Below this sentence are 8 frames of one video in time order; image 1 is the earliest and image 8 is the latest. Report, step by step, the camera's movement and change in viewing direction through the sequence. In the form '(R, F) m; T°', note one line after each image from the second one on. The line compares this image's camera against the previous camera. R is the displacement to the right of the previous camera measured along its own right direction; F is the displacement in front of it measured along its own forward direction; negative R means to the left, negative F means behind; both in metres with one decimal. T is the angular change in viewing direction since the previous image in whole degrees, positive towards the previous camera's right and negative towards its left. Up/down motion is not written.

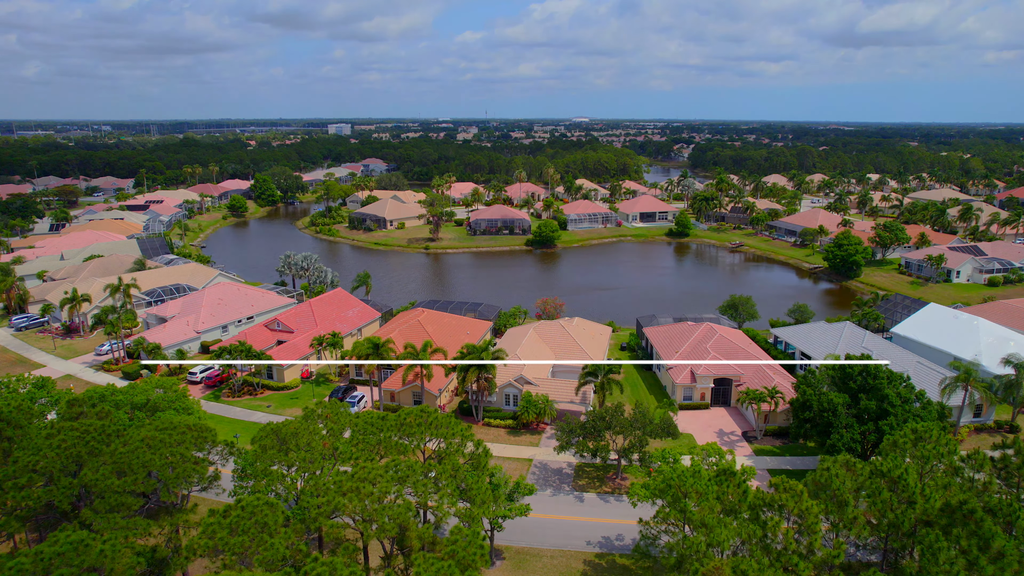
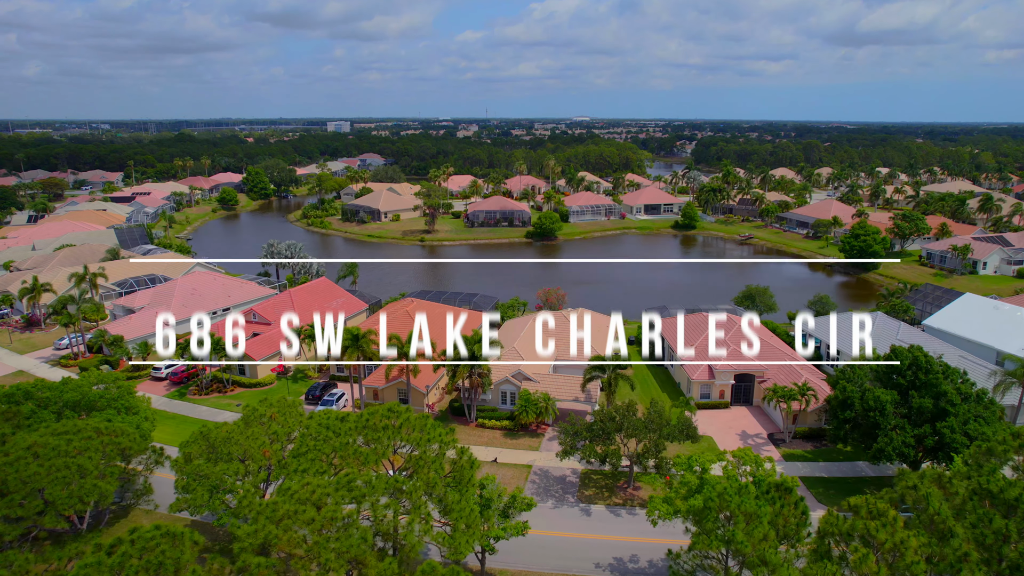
(+0.2, +5.1) m; 0°
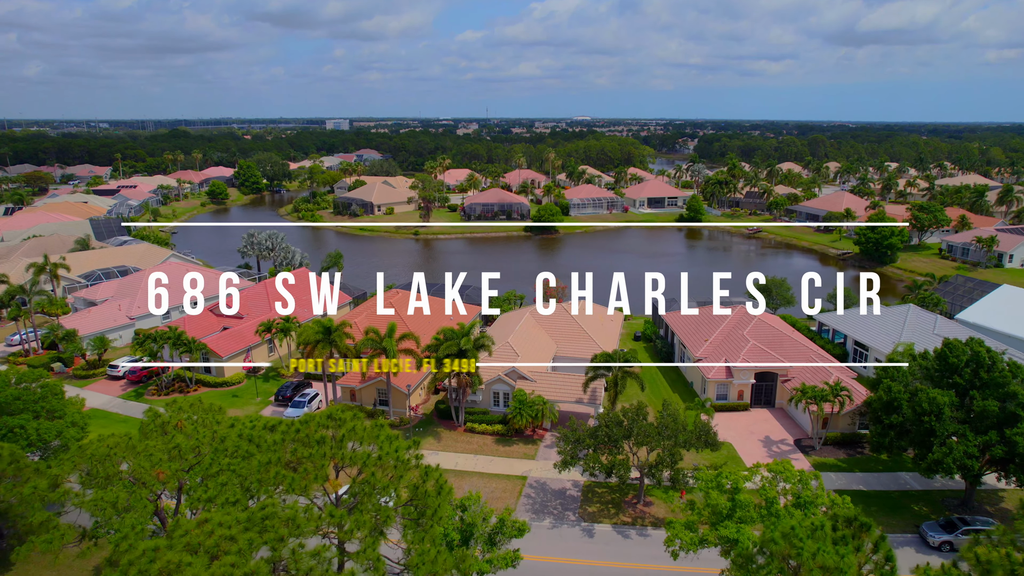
(+0.4, +4.7) m; 0°
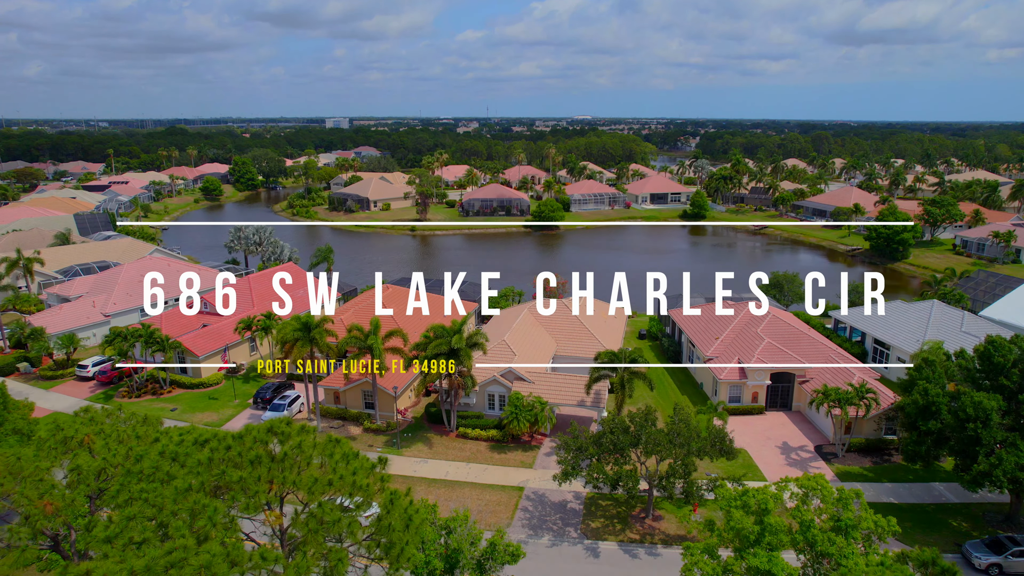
(+0.2, +2.9) m; 0°
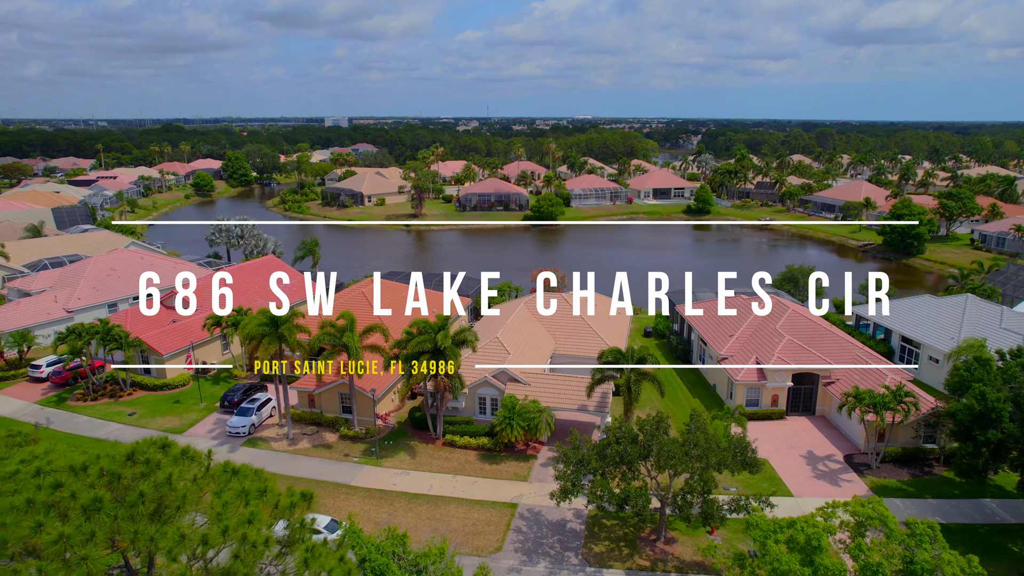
(+0.3, +3.6) m; 0°
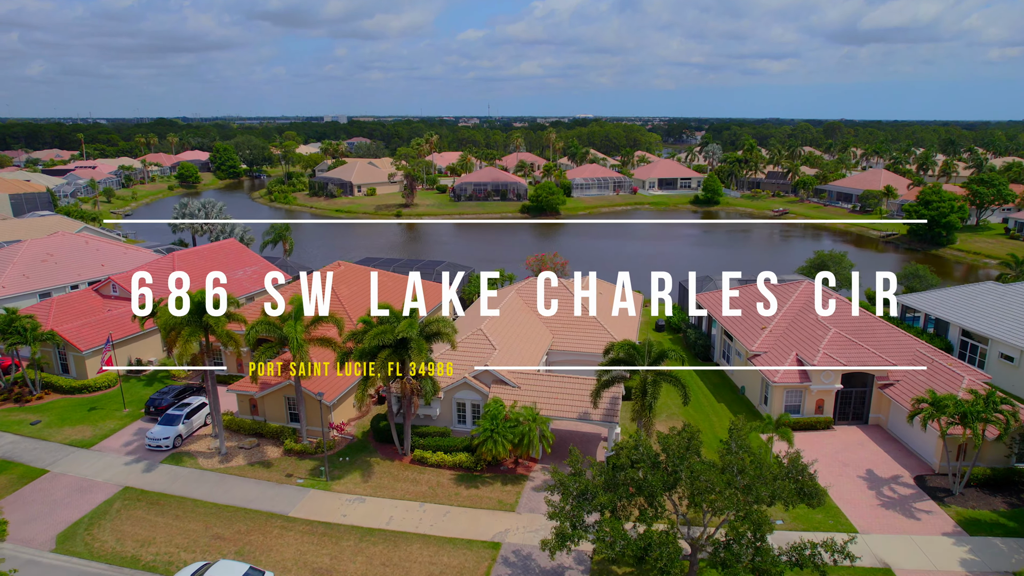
(+0.6, +6.1) m; 0°
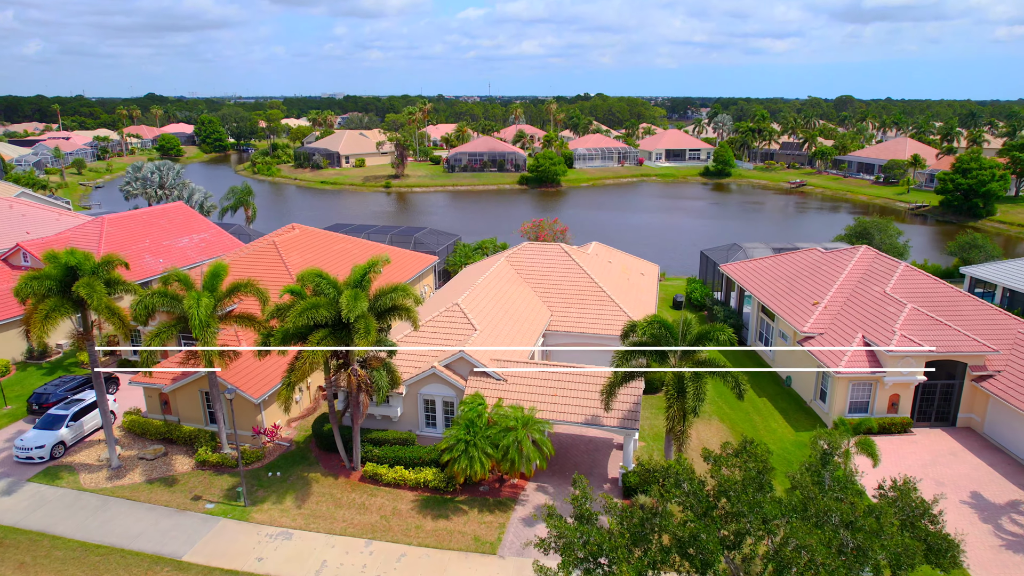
(+0.5, +6.3) m; 0°
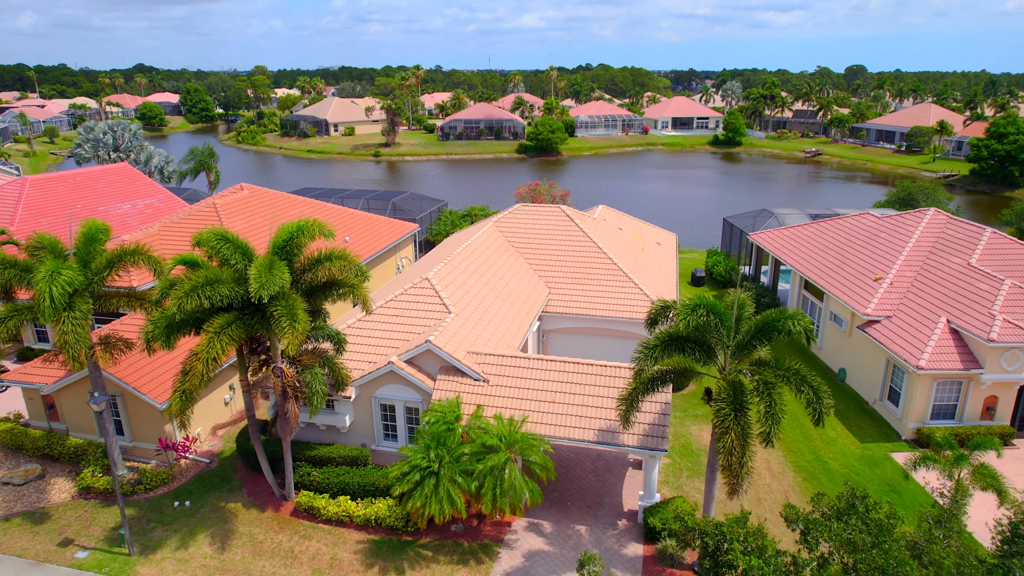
(+0.4, +4.9) m; 0°
